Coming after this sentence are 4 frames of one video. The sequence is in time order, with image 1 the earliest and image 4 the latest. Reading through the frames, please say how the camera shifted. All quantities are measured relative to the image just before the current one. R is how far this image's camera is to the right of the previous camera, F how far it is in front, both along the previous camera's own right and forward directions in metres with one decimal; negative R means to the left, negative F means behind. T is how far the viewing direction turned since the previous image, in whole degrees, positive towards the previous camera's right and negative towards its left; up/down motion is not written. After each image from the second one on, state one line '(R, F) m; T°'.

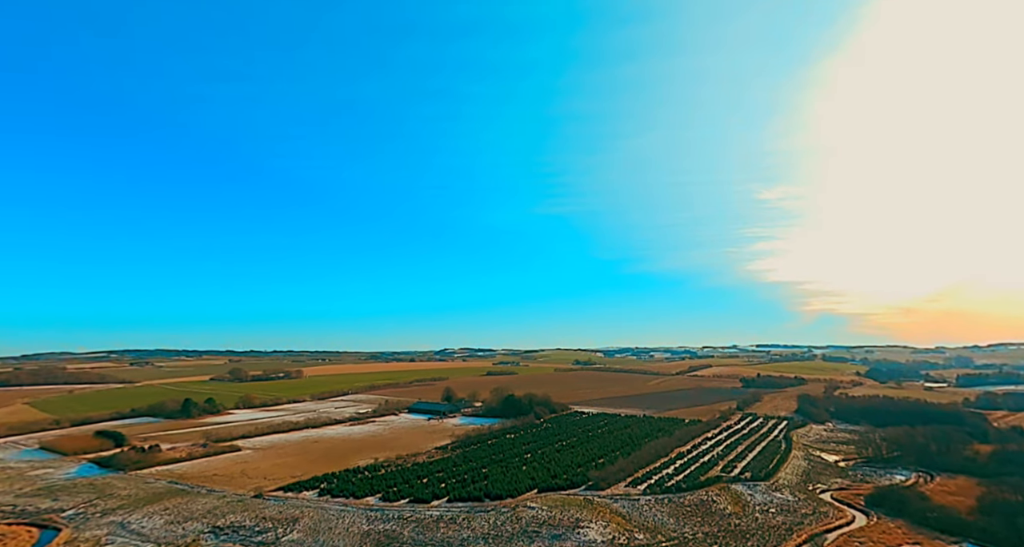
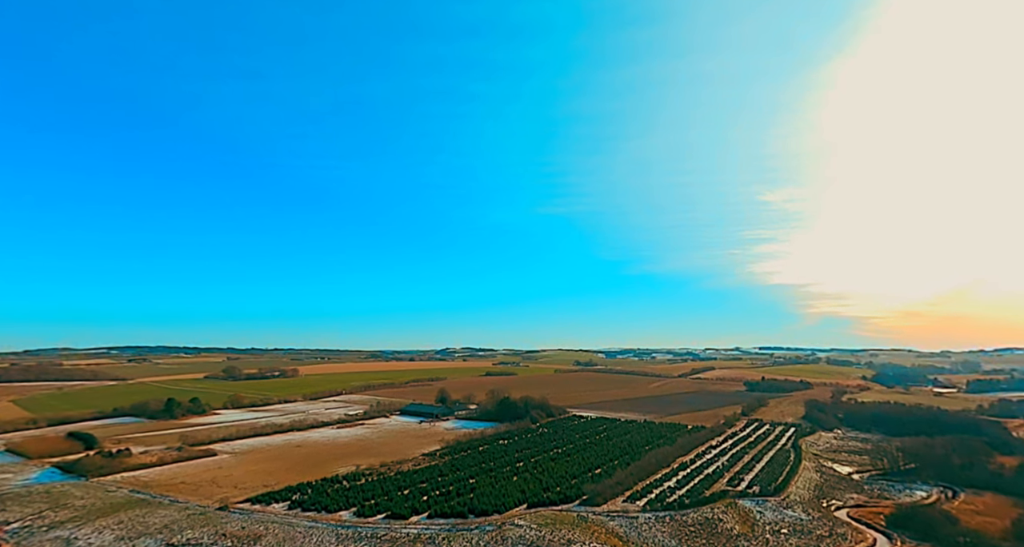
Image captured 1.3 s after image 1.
(+0.6, +1.9) m; 0°
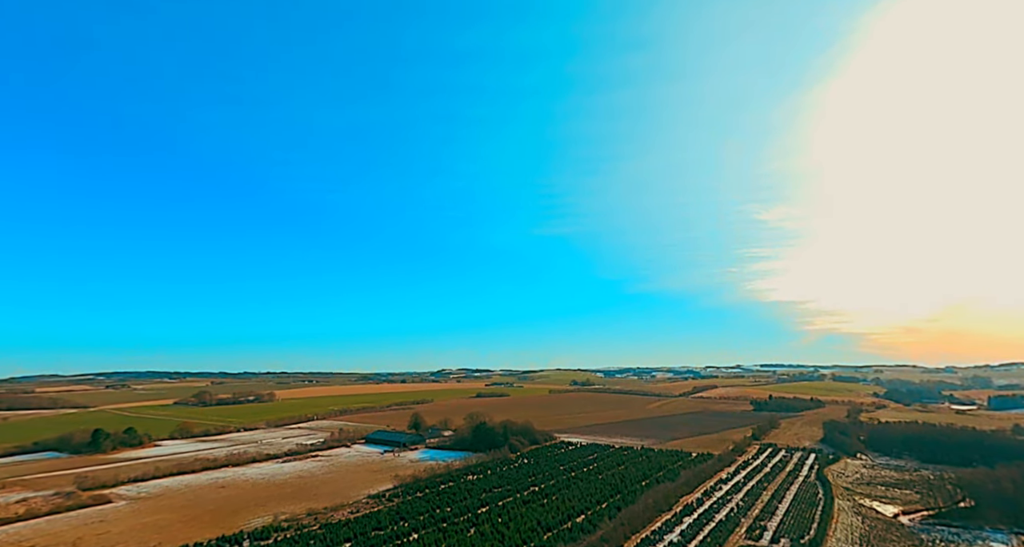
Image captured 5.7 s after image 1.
(+1.9, +5.3) m; 0°
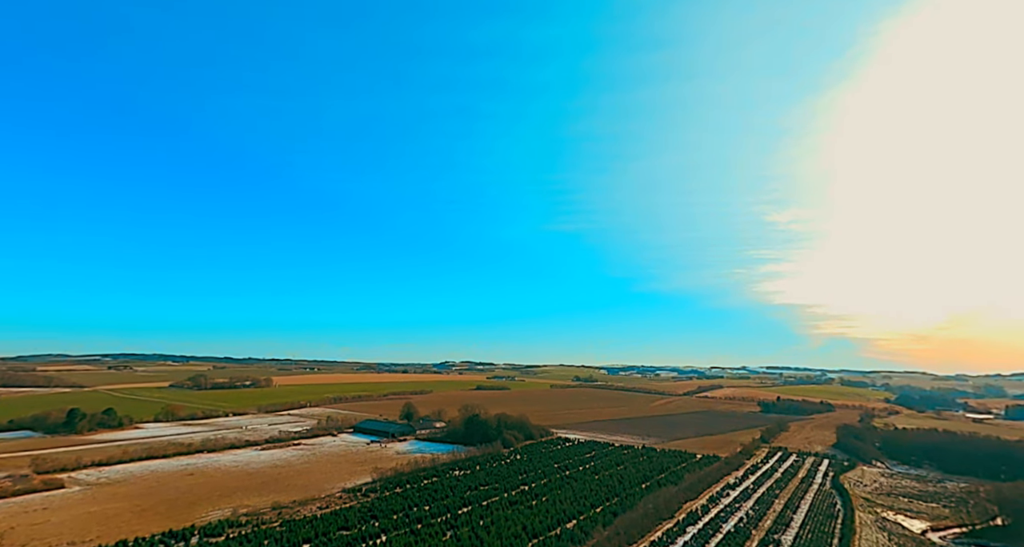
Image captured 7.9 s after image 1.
(+0.7, +2.3) m; -1°
